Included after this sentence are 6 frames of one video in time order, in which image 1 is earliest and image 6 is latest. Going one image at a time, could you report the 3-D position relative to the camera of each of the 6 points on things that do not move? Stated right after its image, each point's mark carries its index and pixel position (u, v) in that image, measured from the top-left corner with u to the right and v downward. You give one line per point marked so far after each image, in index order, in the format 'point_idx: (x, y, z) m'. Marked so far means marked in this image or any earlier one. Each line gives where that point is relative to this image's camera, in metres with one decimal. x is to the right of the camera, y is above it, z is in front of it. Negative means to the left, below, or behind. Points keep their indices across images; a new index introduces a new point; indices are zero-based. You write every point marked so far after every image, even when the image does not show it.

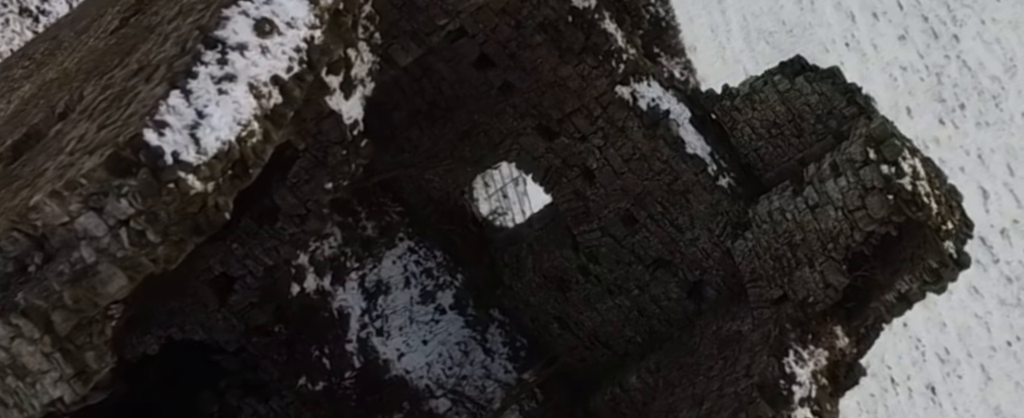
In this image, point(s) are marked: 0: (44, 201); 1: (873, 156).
0: (-1.6, 0.0, +4.0) m
1: (+1.4, +0.2, +4.7) m
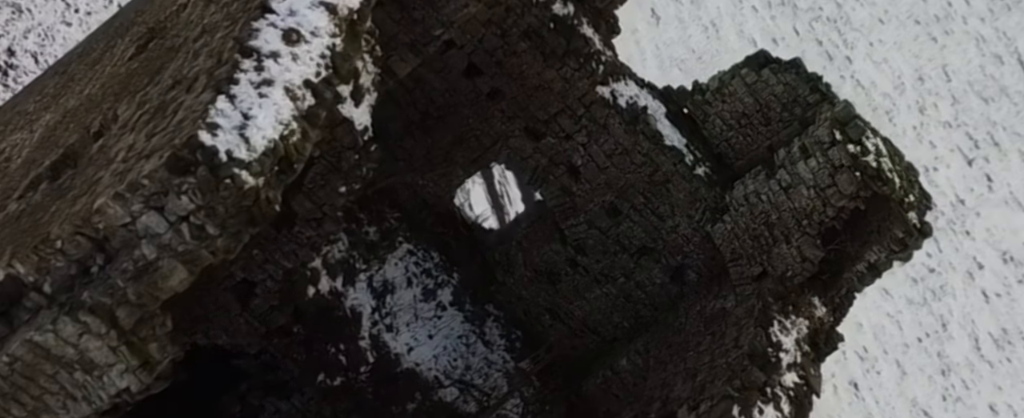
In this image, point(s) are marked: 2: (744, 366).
0: (-1.5, 0.0, +4.3) m
1: (+1.4, +0.3, +5.2) m
2: (+1.0, -0.7, +5.3) m
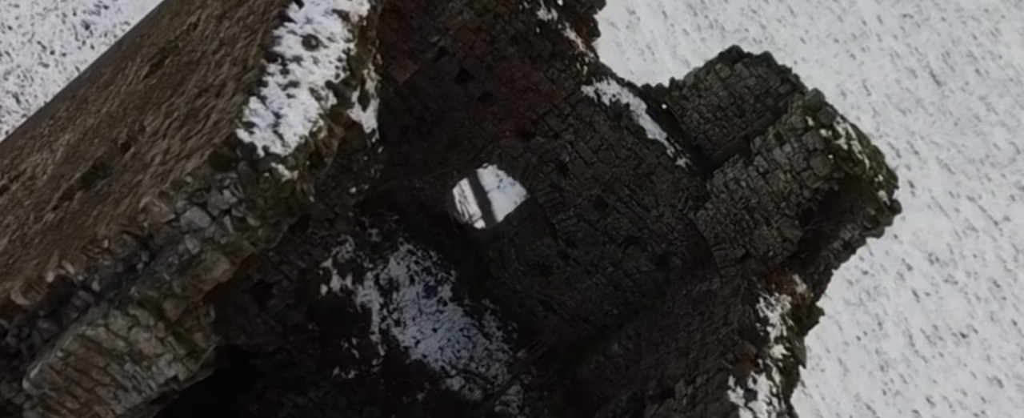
0: (-1.4, 0.0, +4.5) m
1: (+1.4, +0.4, +5.7) m
2: (+1.1, -0.6, +5.7) m
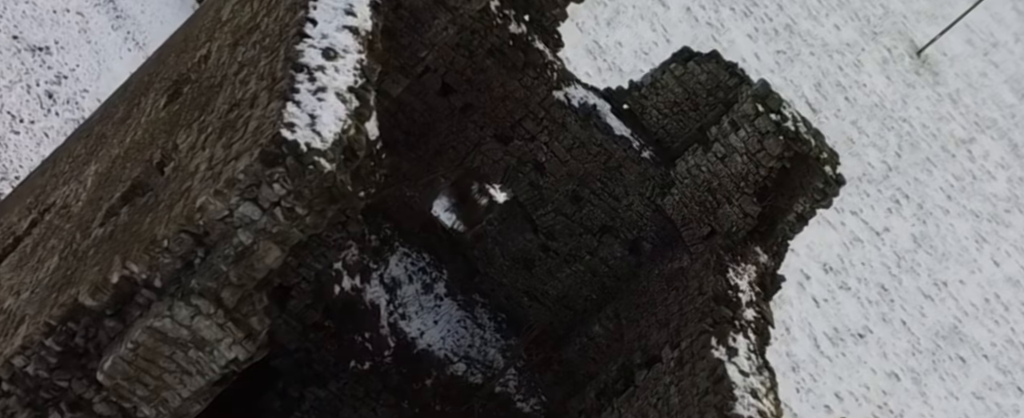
0: (-1.3, 0.0, +5.0) m
1: (+1.4, +0.6, +6.5) m
2: (+1.1, -0.5, +6.4) m
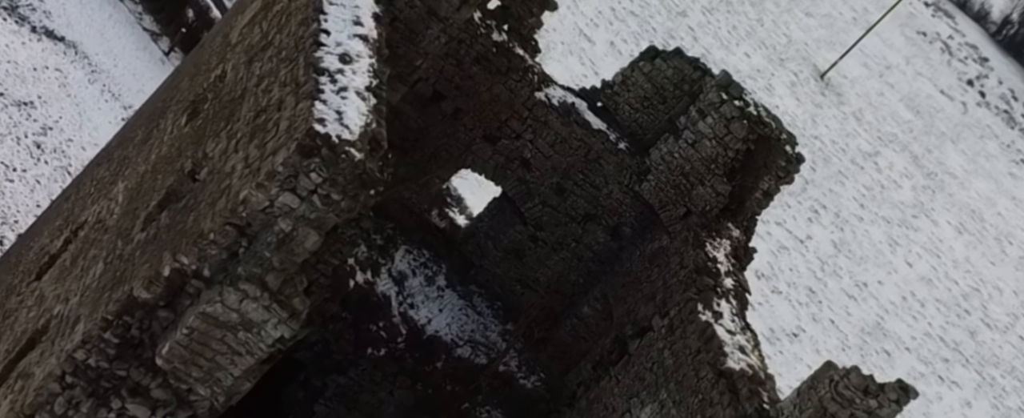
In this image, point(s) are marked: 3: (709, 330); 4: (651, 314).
0: (-1.2, +0.1, +5.5) m
1: (+1.3, +0.7, +7.2) m
2: (+1.1, -0.4, +7.0) m
3: (+1.1, -0.7, +6.6) m
4: (+0.8, -0.6, +7.2) m
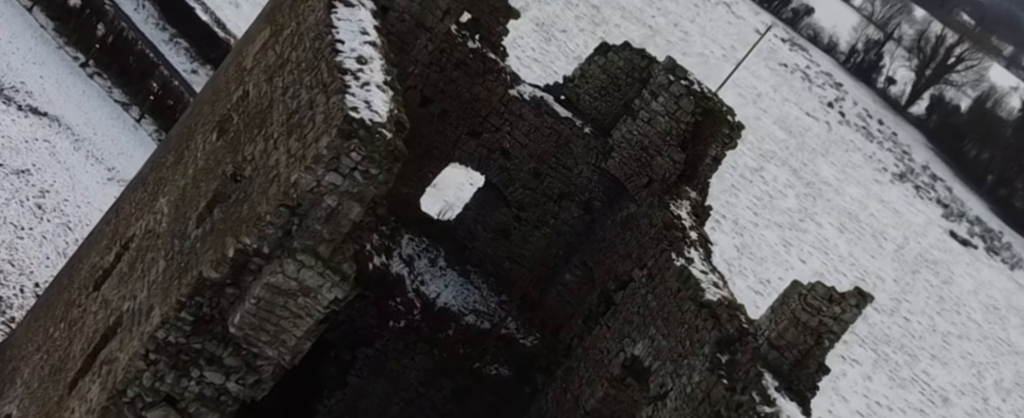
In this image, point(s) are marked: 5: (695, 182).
0: (-1.1, +0.2, +6.4) m
1: (+1.1, +0.9, +8.4) m
2: (+1.0, -0.1, +8.1) m
3: (+1.1, -0.4, +7.7) m
4: (+0.8, -0.4, +8.3) m
5: (+1.3, +0.2, +8.6) m
